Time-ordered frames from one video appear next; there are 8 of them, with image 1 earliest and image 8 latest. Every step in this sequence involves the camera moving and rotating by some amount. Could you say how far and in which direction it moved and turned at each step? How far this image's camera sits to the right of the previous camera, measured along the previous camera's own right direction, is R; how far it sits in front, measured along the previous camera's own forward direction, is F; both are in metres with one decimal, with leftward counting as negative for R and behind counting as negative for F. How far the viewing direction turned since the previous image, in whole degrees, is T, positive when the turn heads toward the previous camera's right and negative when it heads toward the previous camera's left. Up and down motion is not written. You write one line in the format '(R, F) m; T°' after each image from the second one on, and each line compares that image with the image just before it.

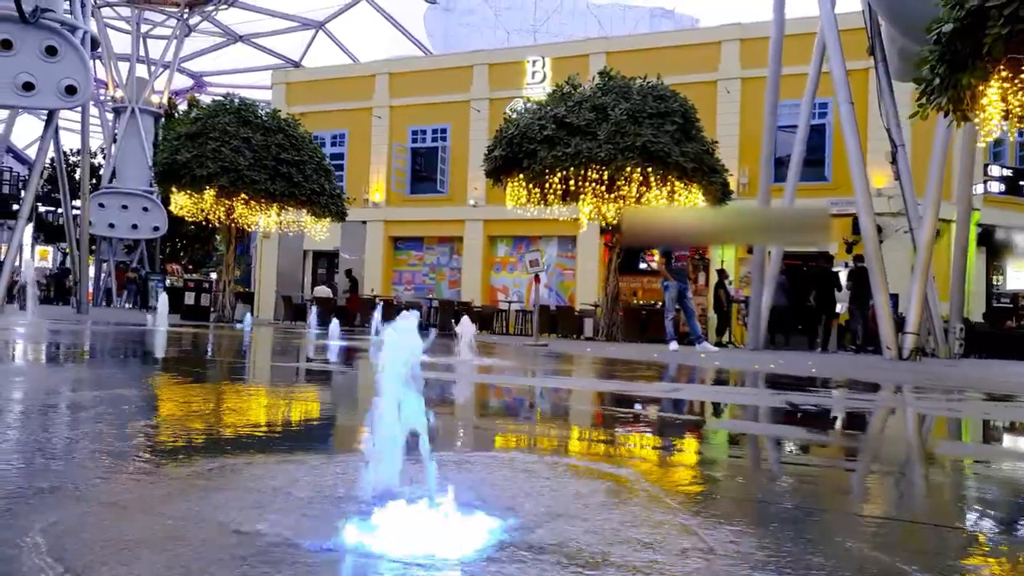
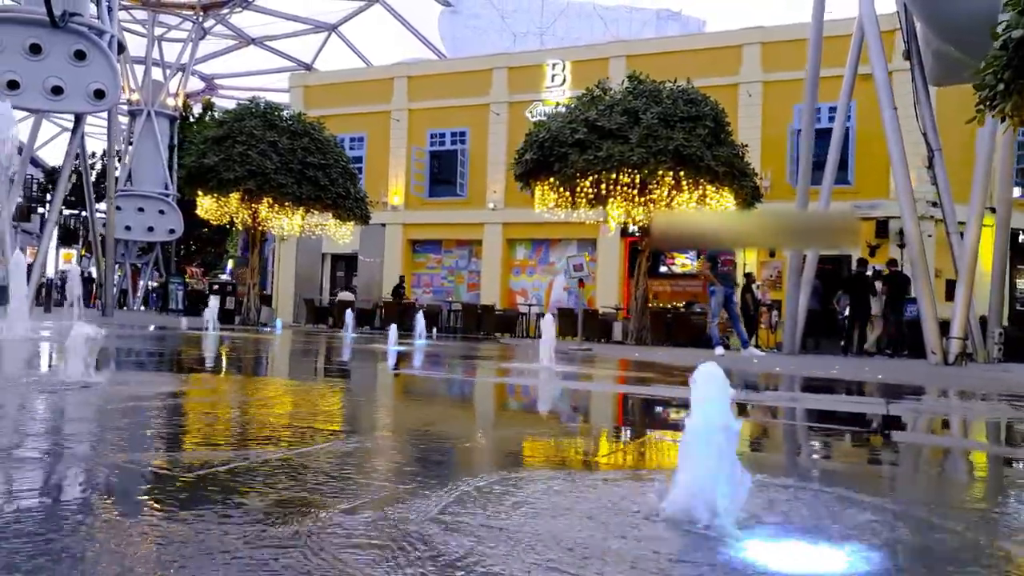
(-0.6, 0.0) m; 0°
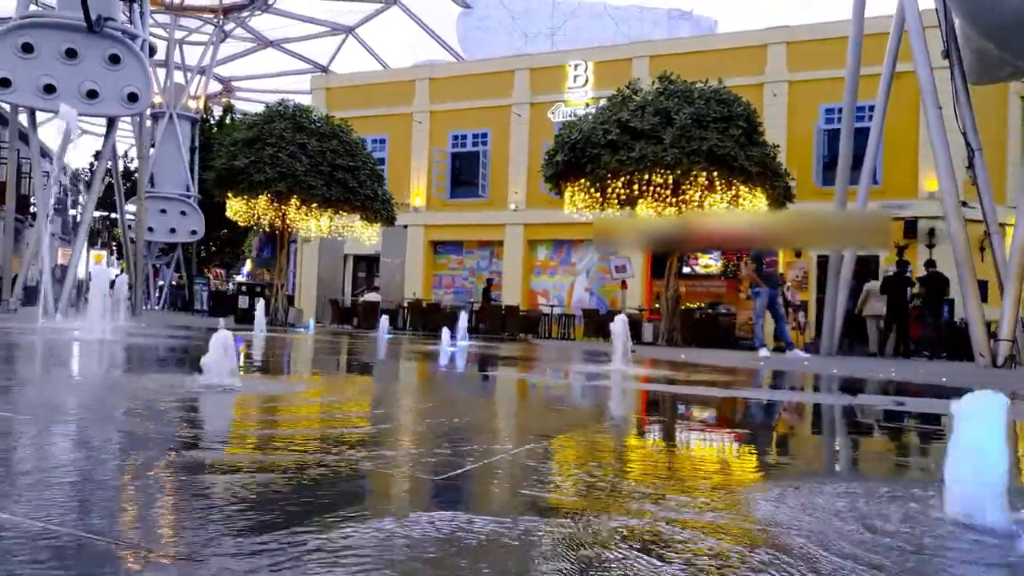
(-0.5, 0.0) m; -1°
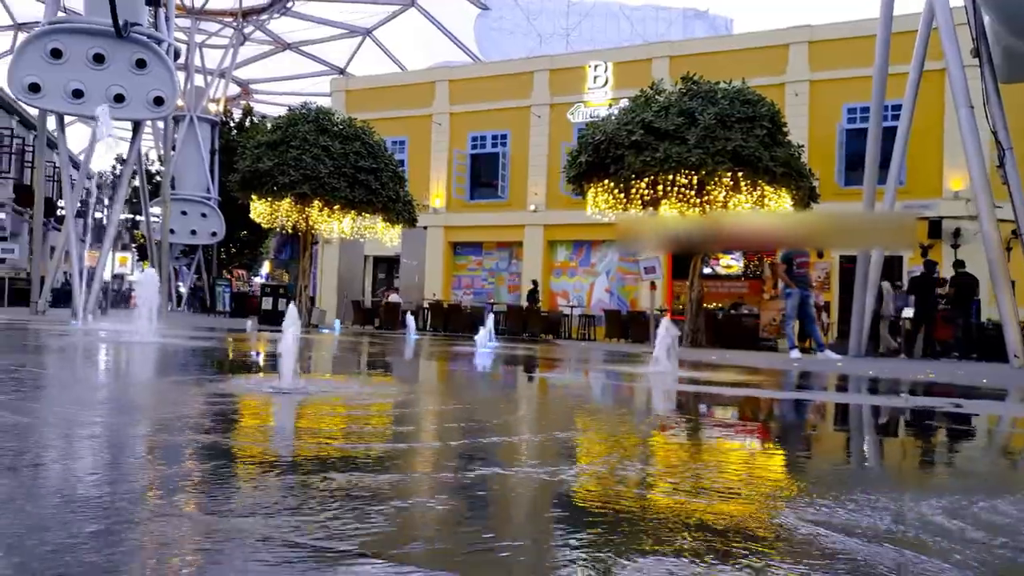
(-0.2, 0.0) m; -1°
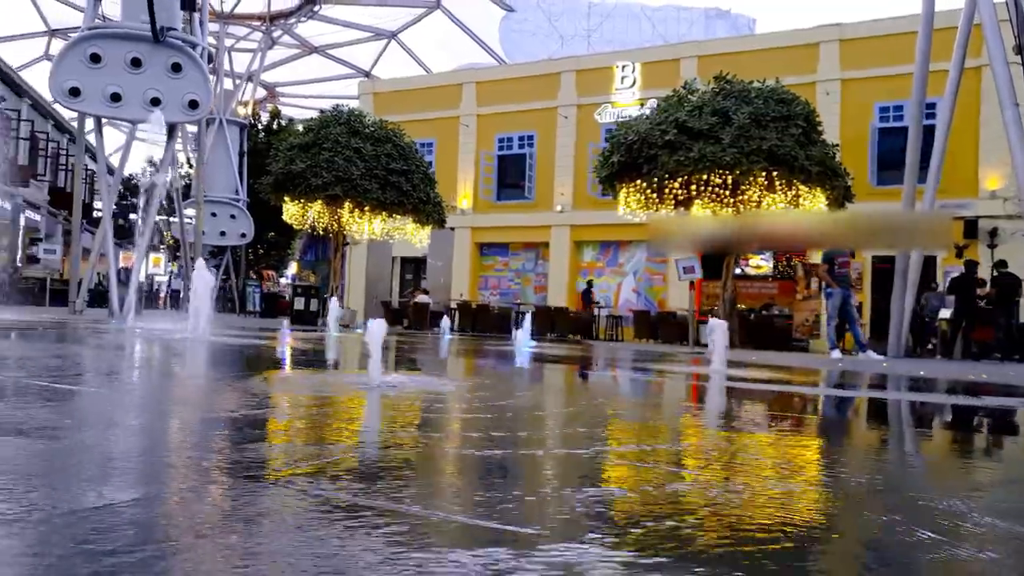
(-0.3, 0.0) m; -1°
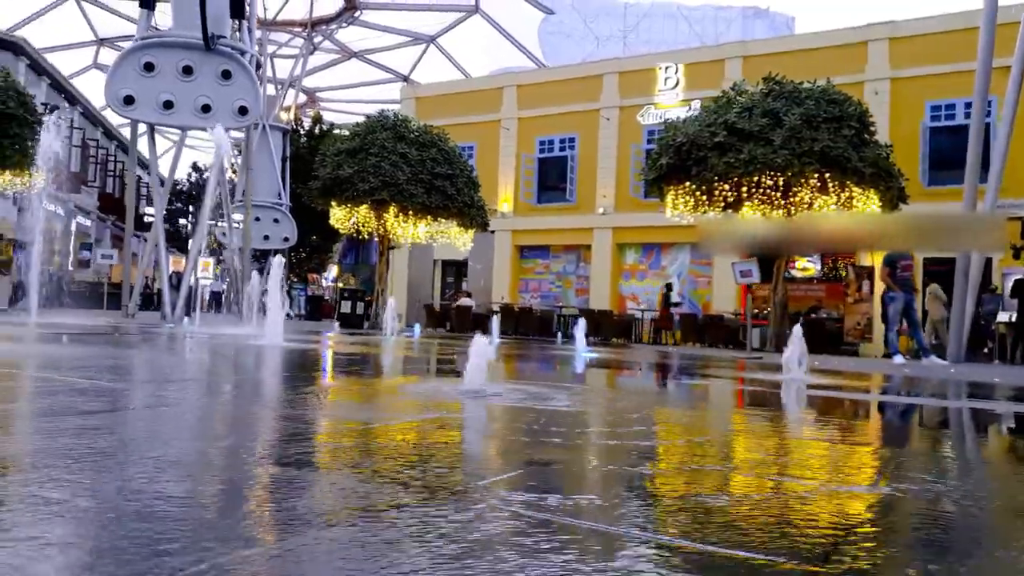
(-0.3, 0.0) m; -3°
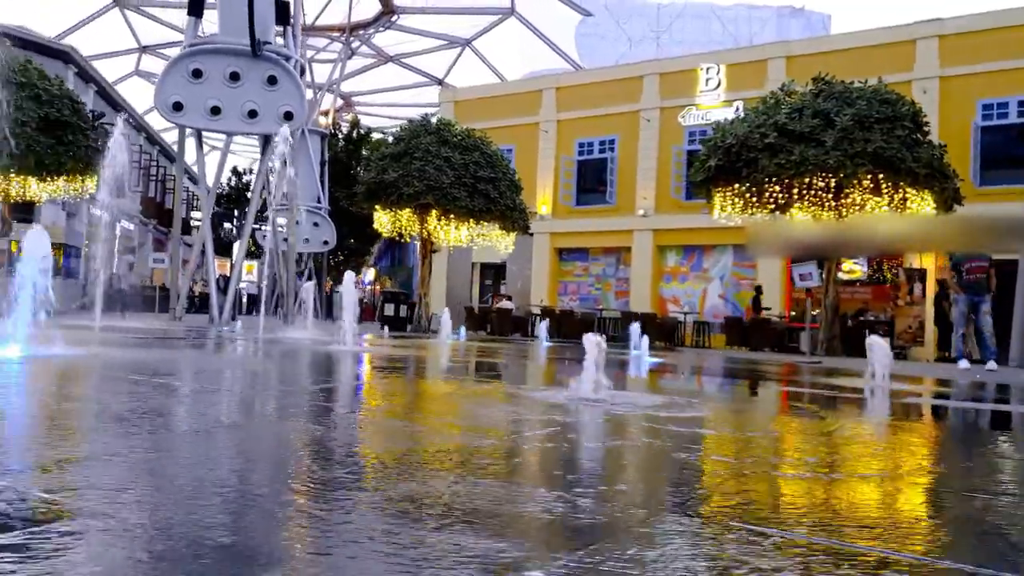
(-0.4, 0.0) m; -2°
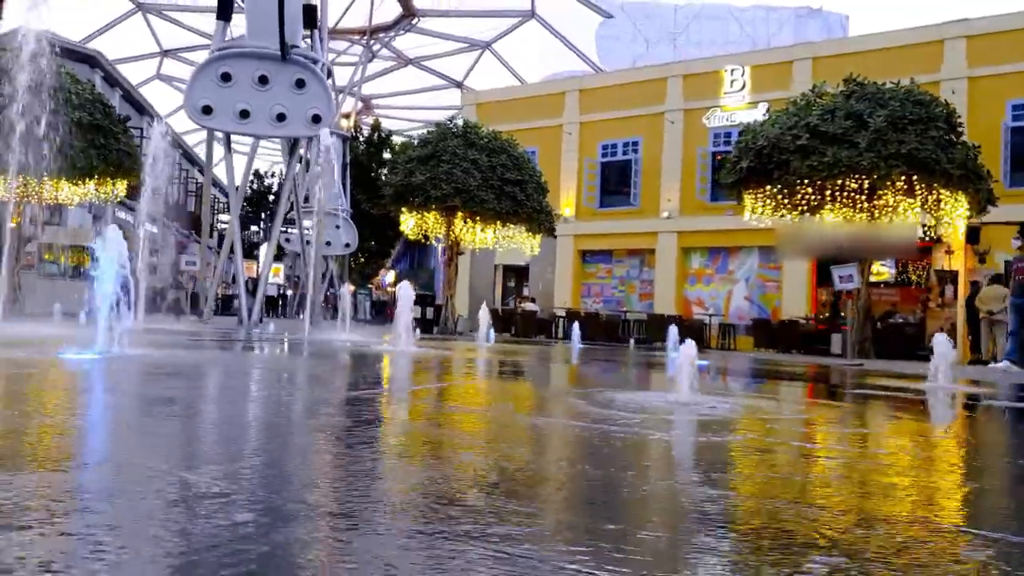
(-0.4, -0.1) m; -1°
